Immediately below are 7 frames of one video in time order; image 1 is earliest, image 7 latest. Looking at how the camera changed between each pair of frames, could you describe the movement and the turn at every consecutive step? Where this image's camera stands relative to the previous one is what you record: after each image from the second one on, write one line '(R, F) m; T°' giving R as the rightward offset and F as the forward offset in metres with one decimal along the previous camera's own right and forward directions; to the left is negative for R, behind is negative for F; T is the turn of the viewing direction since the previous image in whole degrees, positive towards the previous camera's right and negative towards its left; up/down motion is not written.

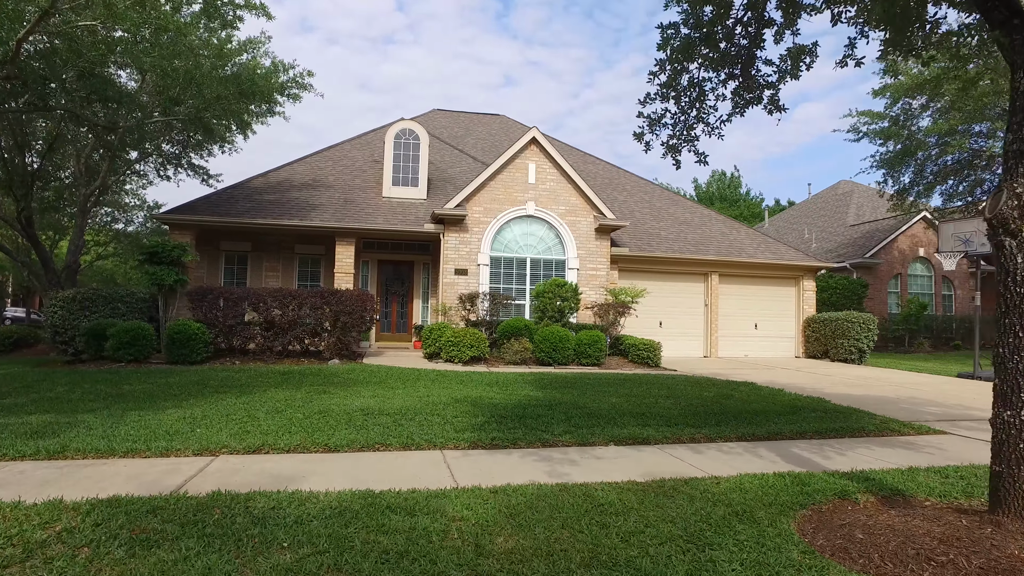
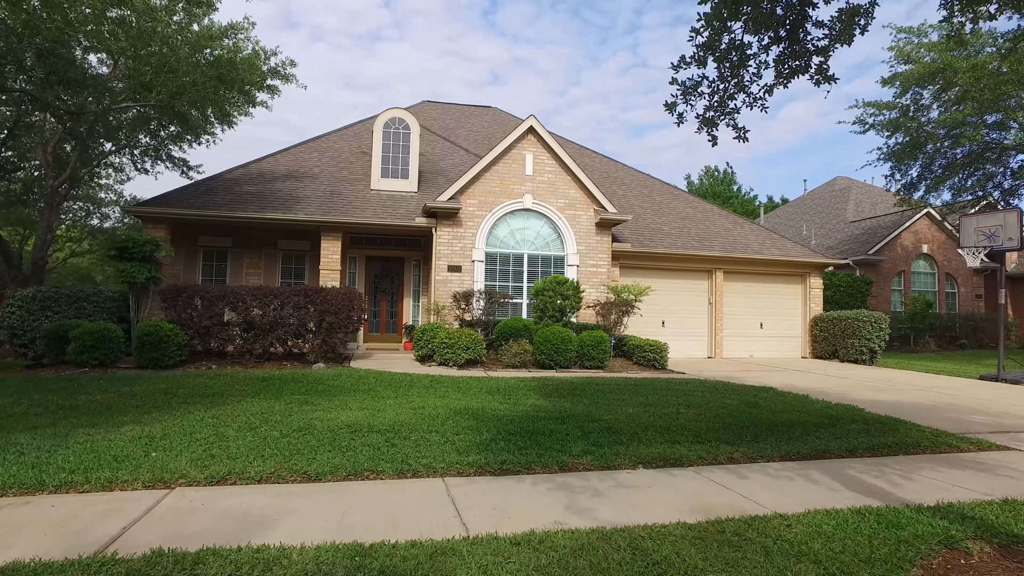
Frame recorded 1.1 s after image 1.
(-0.2, +0.8) m; +1°
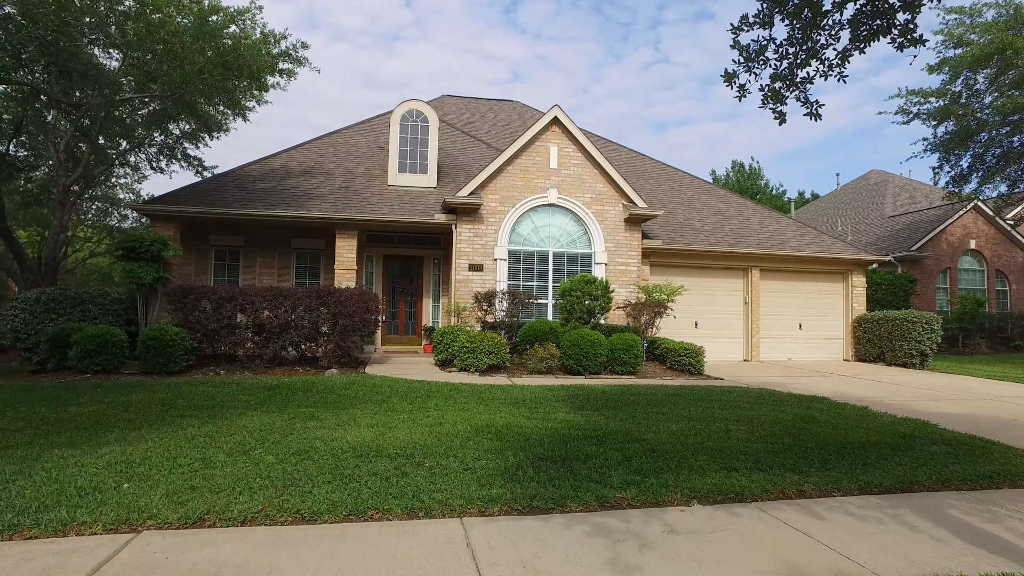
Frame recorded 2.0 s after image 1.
(-0.1, +0.7) m; -2°
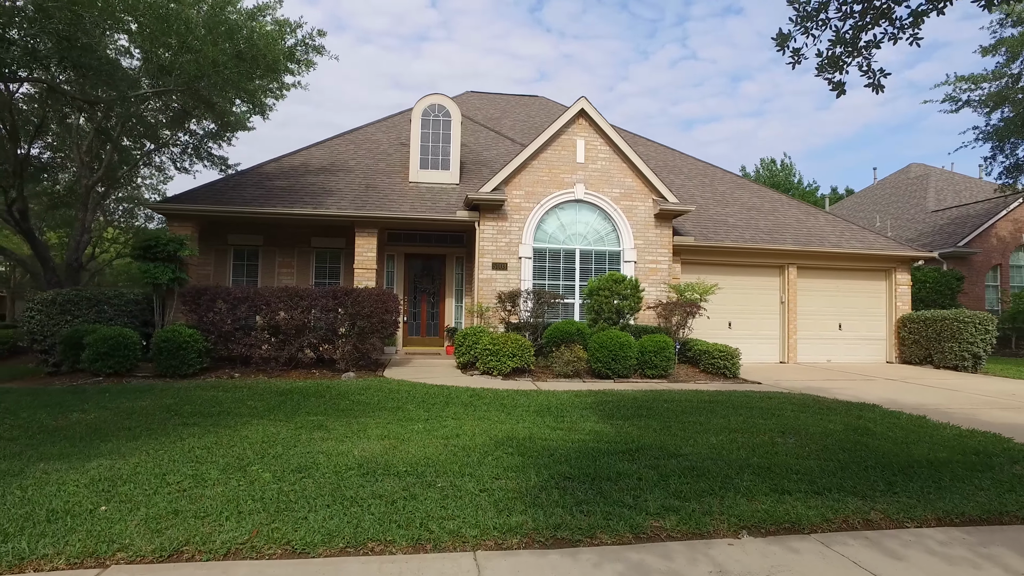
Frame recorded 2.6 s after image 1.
(0.0, +0.5) m; -2°
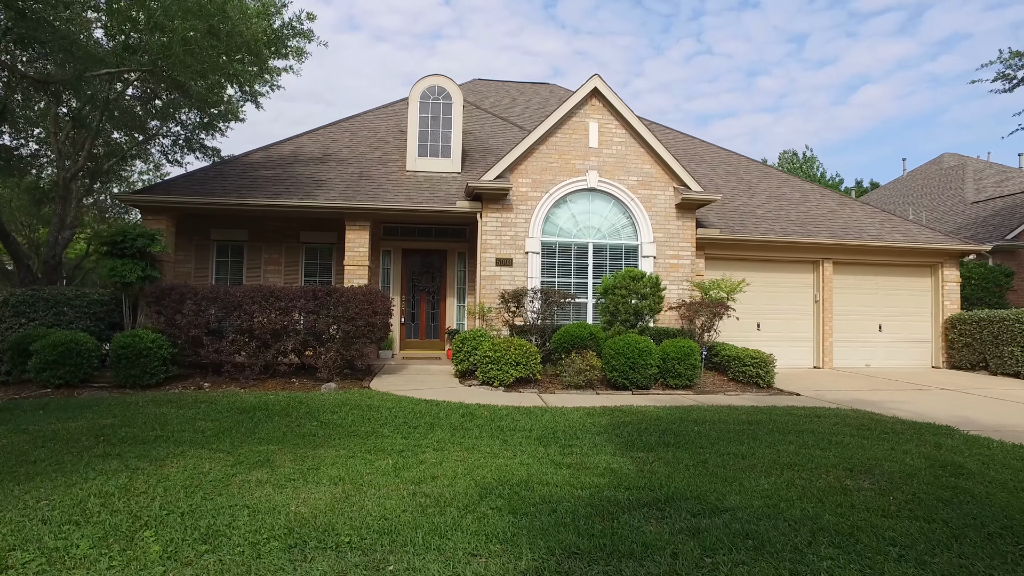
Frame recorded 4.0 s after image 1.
(+0.1, +1.2) m; -1°
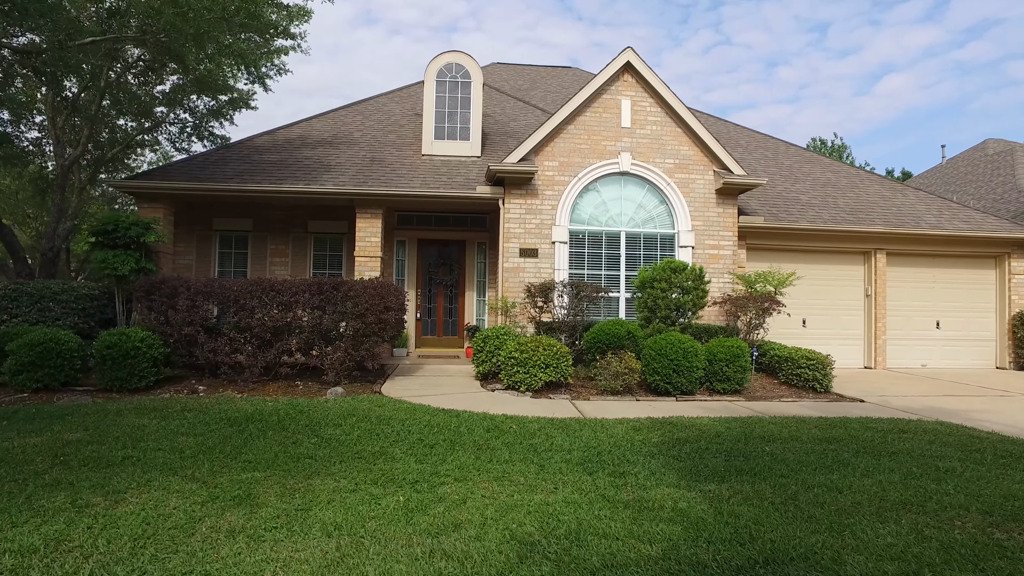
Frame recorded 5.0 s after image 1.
(-0.1, +1.0) m; -1°
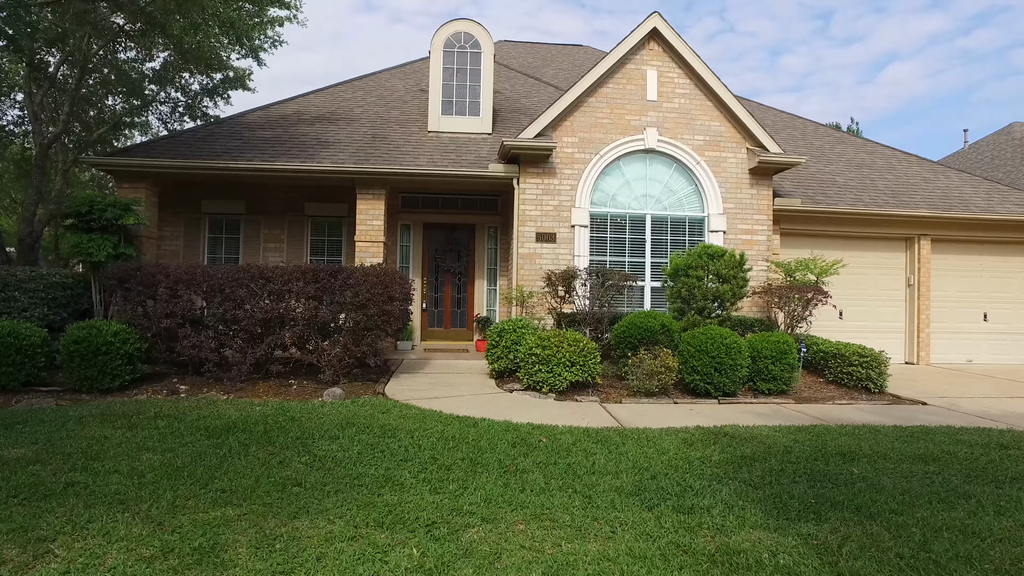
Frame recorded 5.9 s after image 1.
(-0.2, +0.9) m; 0°
